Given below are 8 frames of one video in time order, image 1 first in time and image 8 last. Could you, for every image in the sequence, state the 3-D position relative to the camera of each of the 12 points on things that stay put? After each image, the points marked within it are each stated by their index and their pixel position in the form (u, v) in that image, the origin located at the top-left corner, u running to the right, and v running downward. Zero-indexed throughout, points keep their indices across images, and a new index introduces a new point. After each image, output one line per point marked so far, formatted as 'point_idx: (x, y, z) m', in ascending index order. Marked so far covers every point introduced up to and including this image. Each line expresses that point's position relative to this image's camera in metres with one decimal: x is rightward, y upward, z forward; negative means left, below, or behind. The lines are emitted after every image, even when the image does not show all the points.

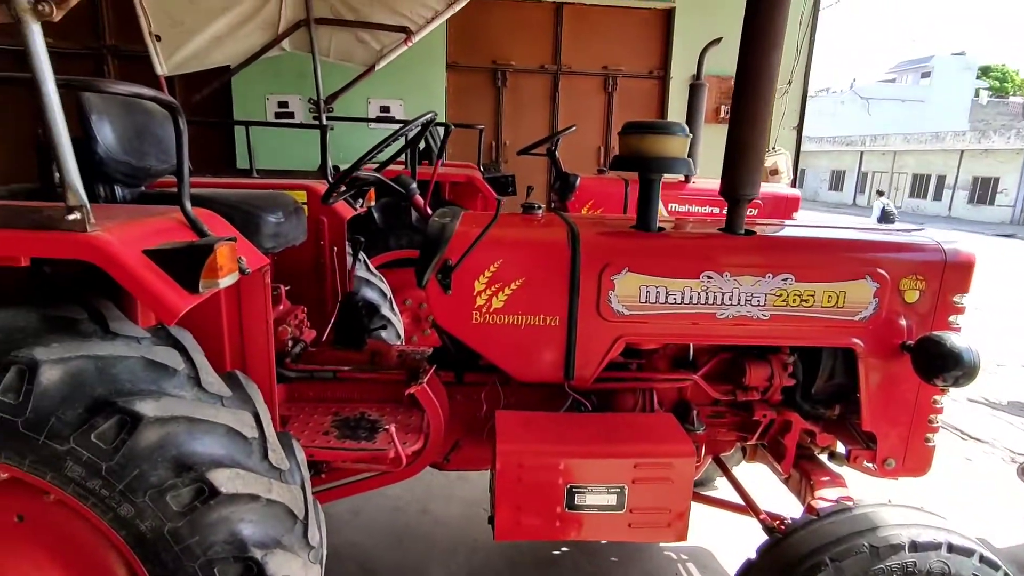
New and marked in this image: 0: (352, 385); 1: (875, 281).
0: (-0.5, -0.3, +1.8) m
1: (+1.1, 0.0, +1.7) m
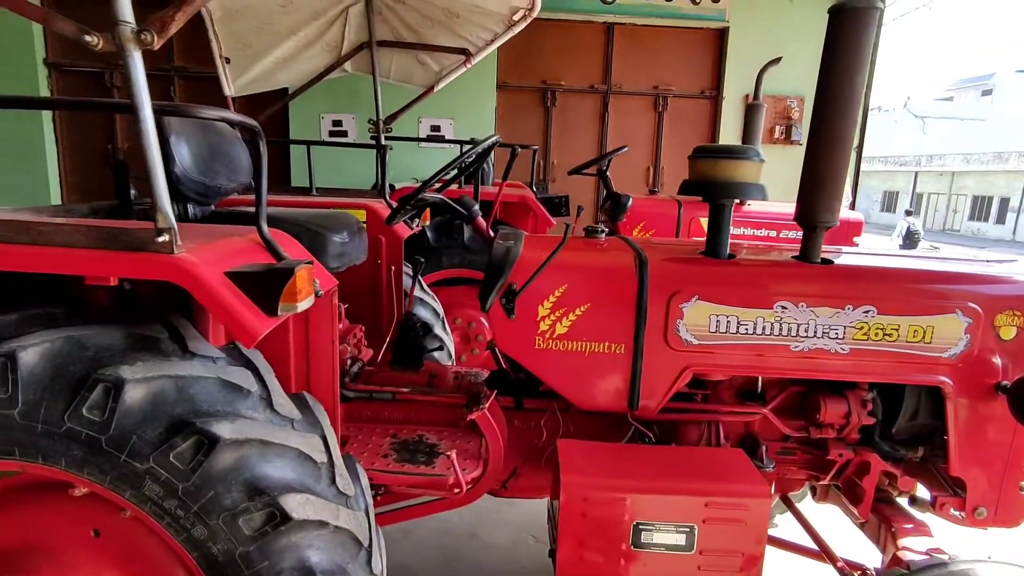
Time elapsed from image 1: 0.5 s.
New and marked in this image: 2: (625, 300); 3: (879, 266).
0: (-0.3, -0.4, +1.8) m
1: (+1.3, -0.1, +1.6) m
2: (+0.3, 0.0, +1.6) m
3: (+1.1, +0.1, +1.7) m
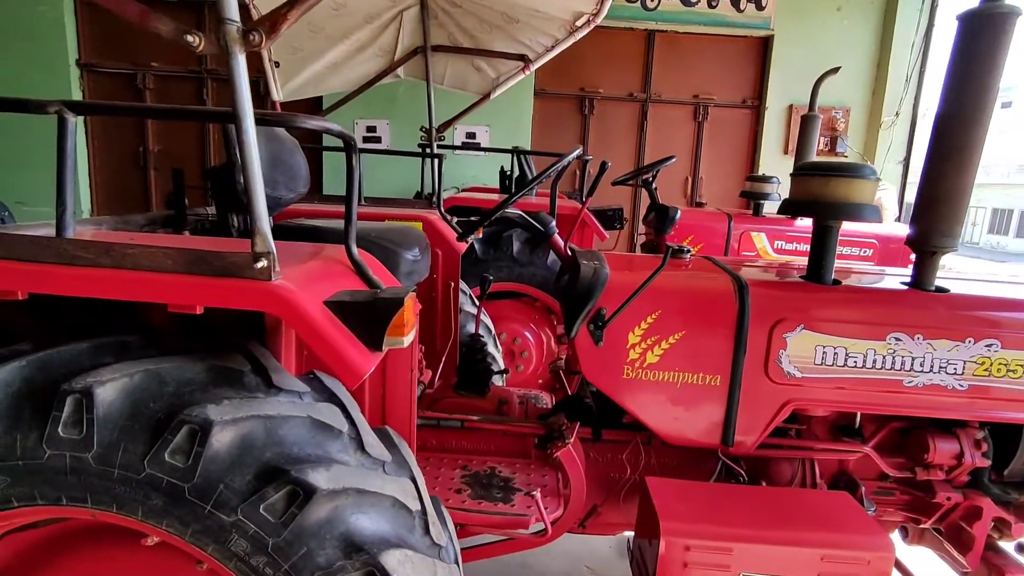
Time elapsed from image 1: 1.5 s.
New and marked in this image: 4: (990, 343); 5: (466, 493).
0: (-0.1, -0.4, +1.7) m
1: (+1.5, -0.2, +1.4) m
2: (+0.5, -0.1, +1.4) m
3: (+1.3, 0.0, +1.5) m
4: (+1.2, -0.1, +1.4) m
5: (-0.1, -0.5, +1.5) m
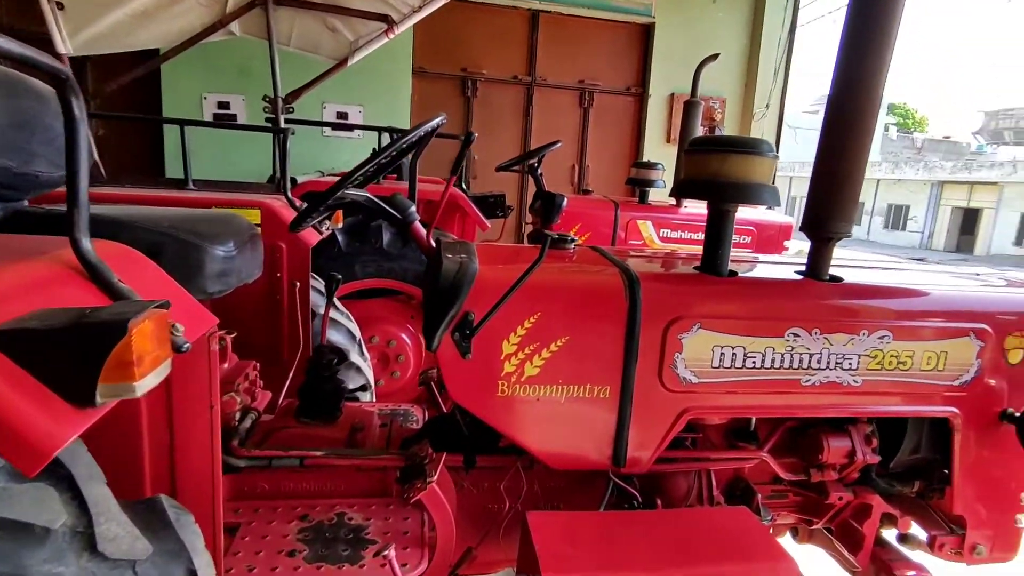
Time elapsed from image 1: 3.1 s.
0: (-0.4, -0.4, +1.3) m
1: (+1.2, -0.1, +1.4) m
2: (+0.2, -0.1, +1.2) m
3: (+1.0, 0.0, +1.4) m
4: (+0.9, -0.1, +1.3) m
5: (-0.4, -0.6, +1.2) m
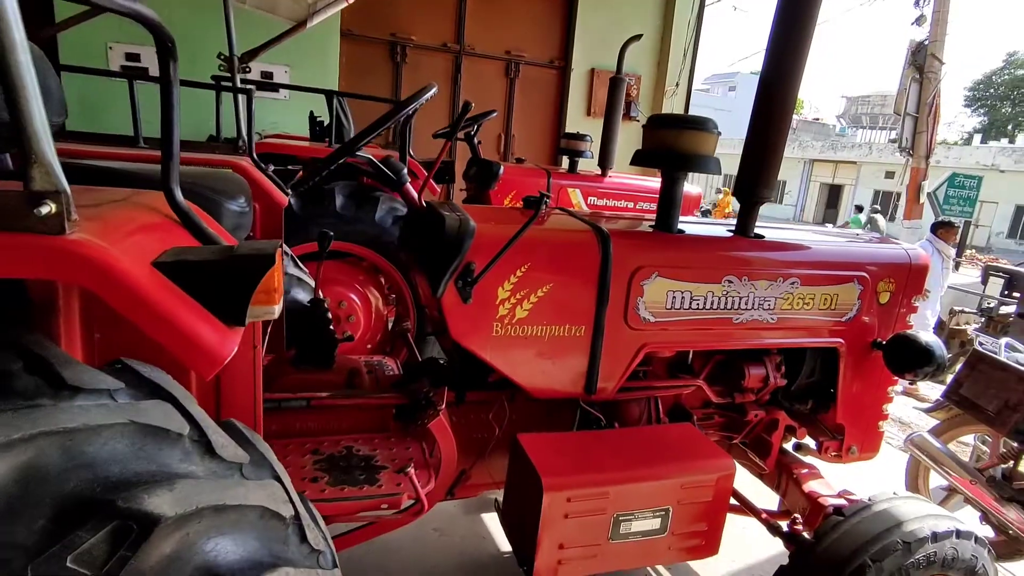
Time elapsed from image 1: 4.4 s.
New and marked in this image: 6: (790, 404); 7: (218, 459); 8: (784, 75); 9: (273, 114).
0: (-0.5, -0.3, +1.4) m
1: (+1.1, 0.0, +1.8) m
2: (+0.2, 0.0, +1.5) m
3: (+0.9, +0.2, +1.8) m
4: (+0.8, 0.0, +1.7) m
5: (-0.4, -0.4, +1.3) m
6: (+1.0, -0.4, +1.9) m
7: (-0.4, -0.2, +0.8) m
8: (+0.7, +0.6, +1.6) m
9: (-1.8, +1.3, +4.2) m
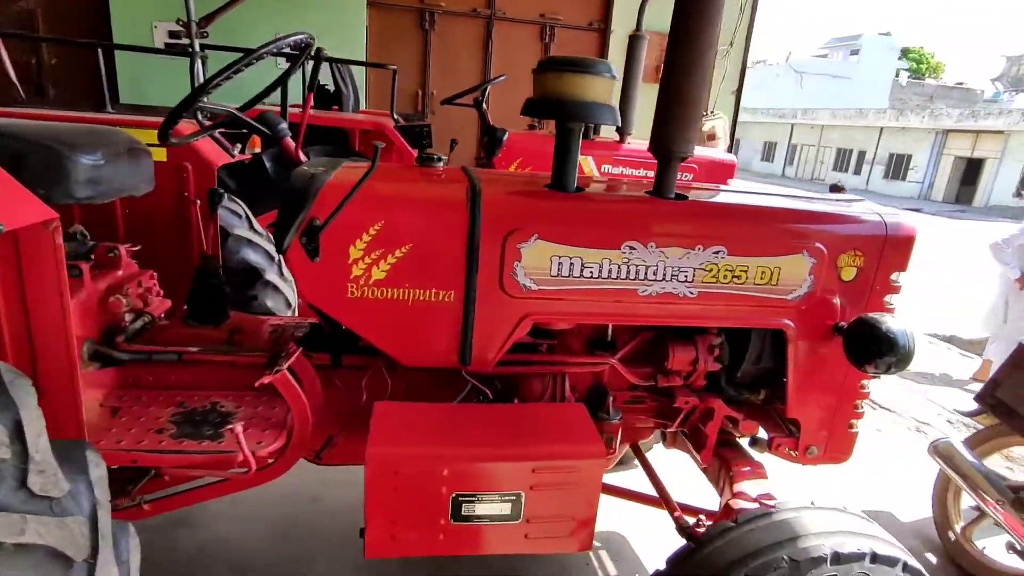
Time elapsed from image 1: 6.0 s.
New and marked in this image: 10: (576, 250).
0: (-0.8, -0.2, +1.5) m
1: (+0.8, +0.1, +1.5) m
2: (-0.1, +0.1, +1.3) m
3: (+0.6, +0.2, +1.5) m
4: (+0.5, +0.1, +1.5) m
5: (-0.8, -0.3, +1.3) m
6: (+0.7, -0.3, +1.7) m
7: (-0.9, -0.2, +0.8) m
8: (+0.4, +0.7, +1.3) m
9: (-1.6, +1.5, +4.3) m
10: (+0.2, +0.1, +1.4) m
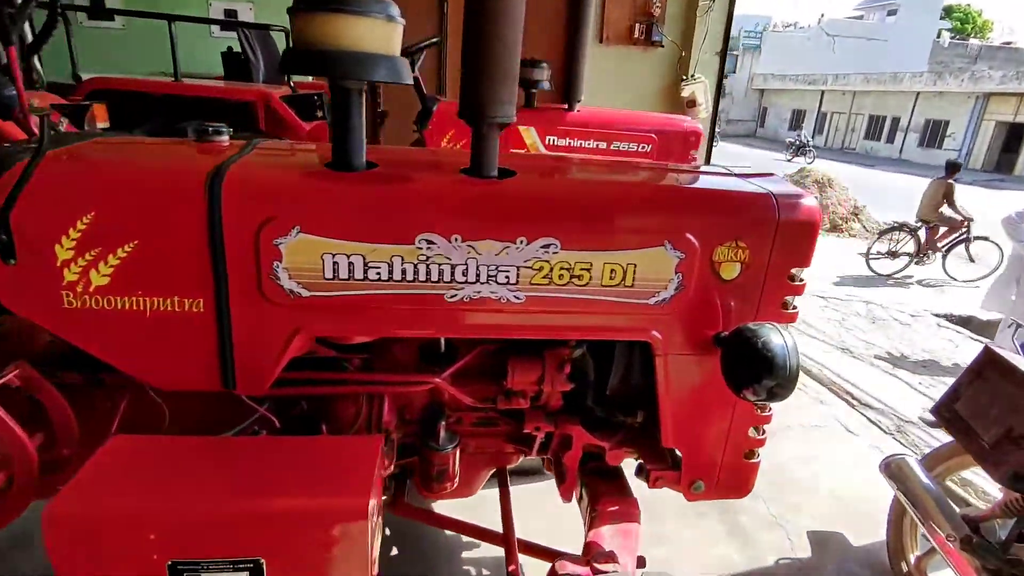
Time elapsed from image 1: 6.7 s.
0: (-1.3, -0.2, +1.2) m
1: (+0.4, +0.1, +1.2) m
2: (-0.6, +0.1, +1.1) m
3: (+0.1, +0.2, +1.2) m
4: (+0.1, +0.1, +1.1) m
5: (-1.3, -0.4, +1.1) m
6: (+0.2, -0.3, +1.4) m
7: (-1.3, -0.2, +0.6) m
8: (0.0, +0.6, +1.0) m
9: (-1.9, +1.7, +4.0) m
10: (-0.3, +0.1, +1.1) m
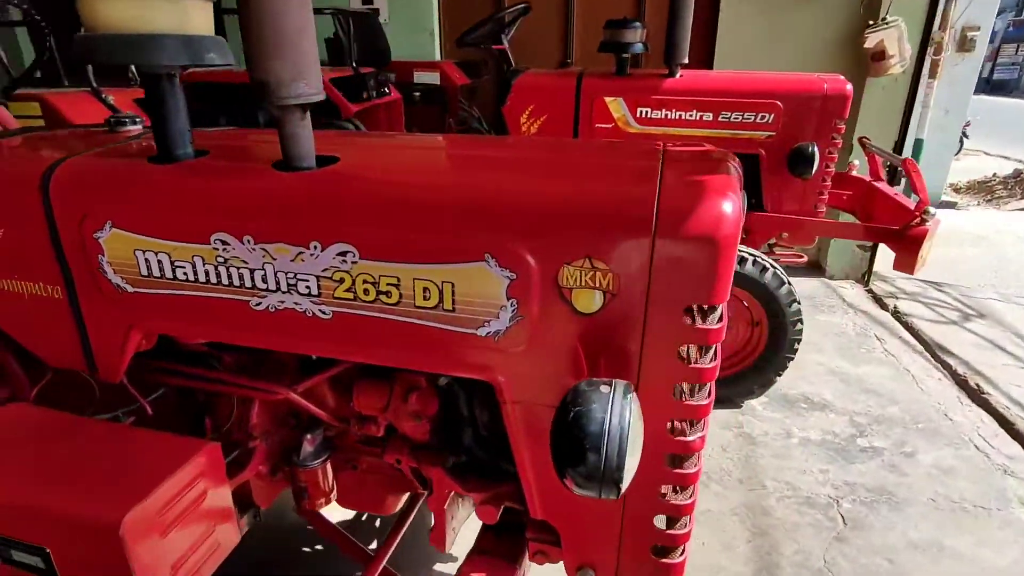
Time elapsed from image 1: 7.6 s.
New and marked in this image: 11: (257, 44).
0: (-1.5, -0.1, +1.5) m
1: (0.0, 0.0, +0.9) m
2: (-0.9, +0.1, +1.1) m
3: (-0.2, +0.2, +1.0) m
4: (-0.3, +0.1, +0.9) m
5: (-1.6, -0.3, +1.4) m
6: (-0.1, -0.3, +1.1) m
7: (-1.8, -0.1, +0.9) m
8: (-0.4, +0.6, +0.8) m
9: (-1.0, +1.9, +4.2) m
10: (-0.6, +0.1, +1.0) m
11: (-0.4, +0.4, +0.9) m
